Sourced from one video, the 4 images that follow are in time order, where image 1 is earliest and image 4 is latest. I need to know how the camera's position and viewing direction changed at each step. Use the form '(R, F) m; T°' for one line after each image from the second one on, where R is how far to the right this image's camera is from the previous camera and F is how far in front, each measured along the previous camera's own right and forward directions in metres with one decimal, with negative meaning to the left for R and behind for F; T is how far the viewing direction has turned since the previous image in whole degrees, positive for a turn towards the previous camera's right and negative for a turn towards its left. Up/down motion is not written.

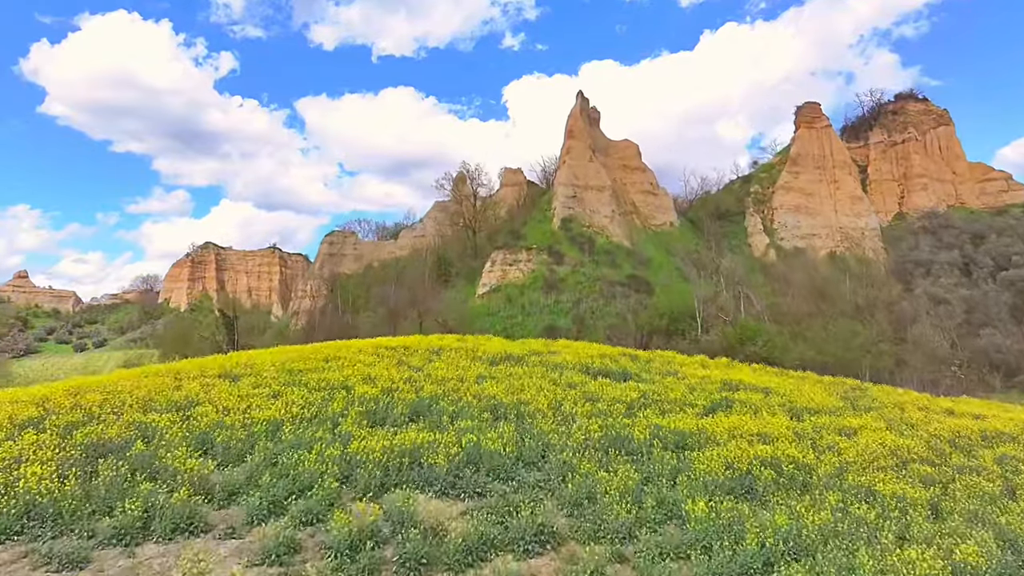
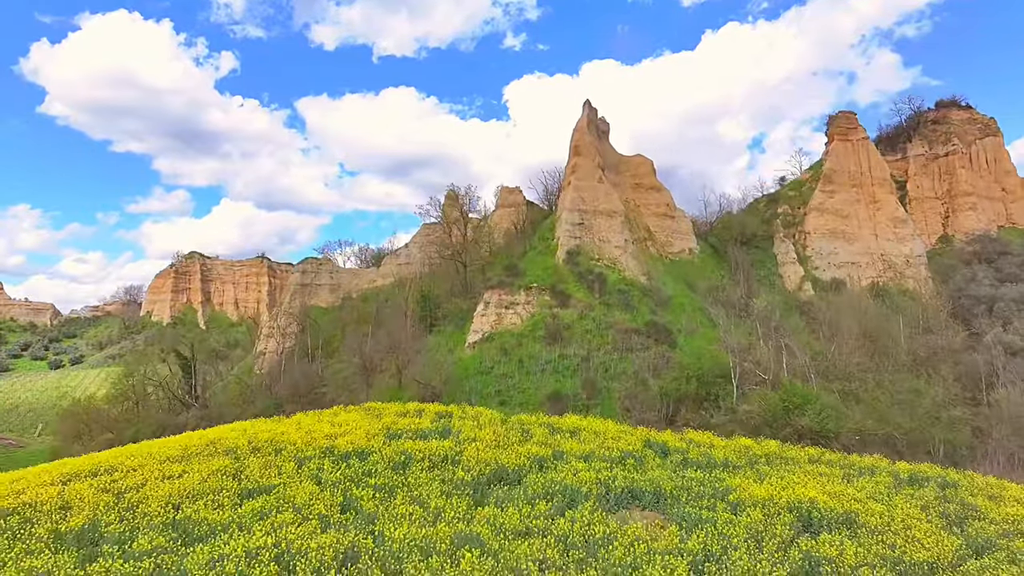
(+0.1, +3.1) m; 0°
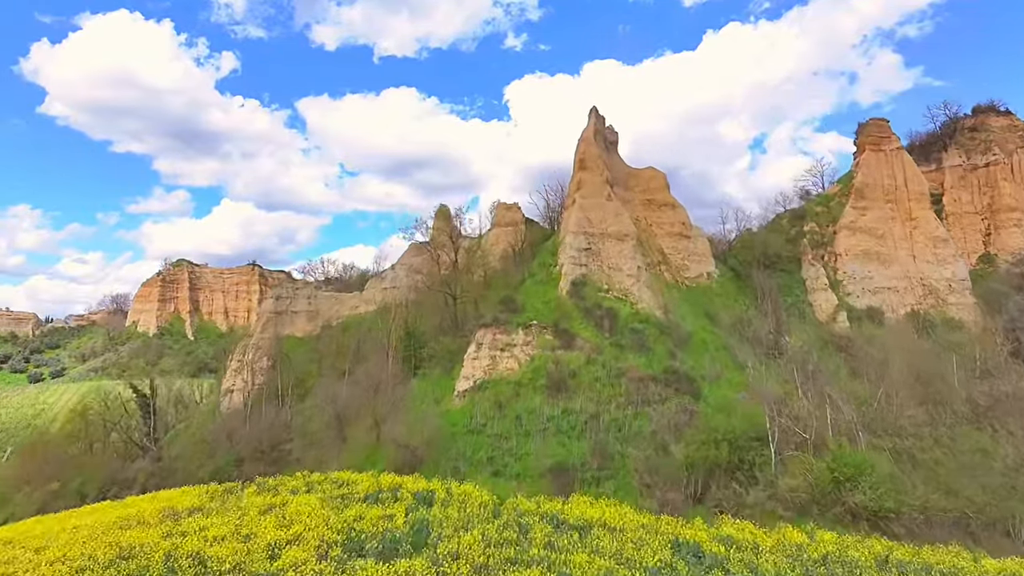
(+0.1, +2.3) m; 0°
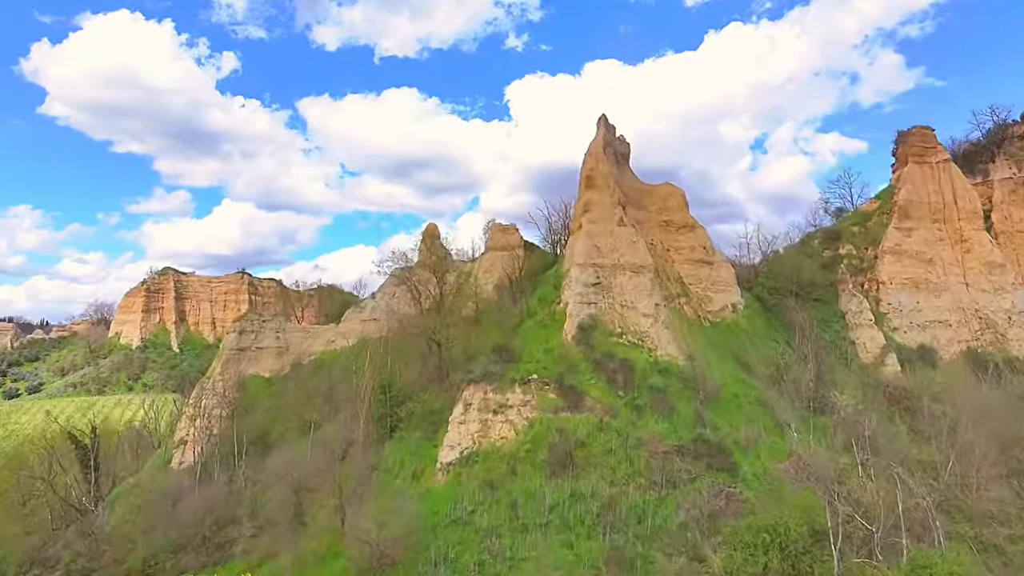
(+0.1, +2.6) m; 0°
